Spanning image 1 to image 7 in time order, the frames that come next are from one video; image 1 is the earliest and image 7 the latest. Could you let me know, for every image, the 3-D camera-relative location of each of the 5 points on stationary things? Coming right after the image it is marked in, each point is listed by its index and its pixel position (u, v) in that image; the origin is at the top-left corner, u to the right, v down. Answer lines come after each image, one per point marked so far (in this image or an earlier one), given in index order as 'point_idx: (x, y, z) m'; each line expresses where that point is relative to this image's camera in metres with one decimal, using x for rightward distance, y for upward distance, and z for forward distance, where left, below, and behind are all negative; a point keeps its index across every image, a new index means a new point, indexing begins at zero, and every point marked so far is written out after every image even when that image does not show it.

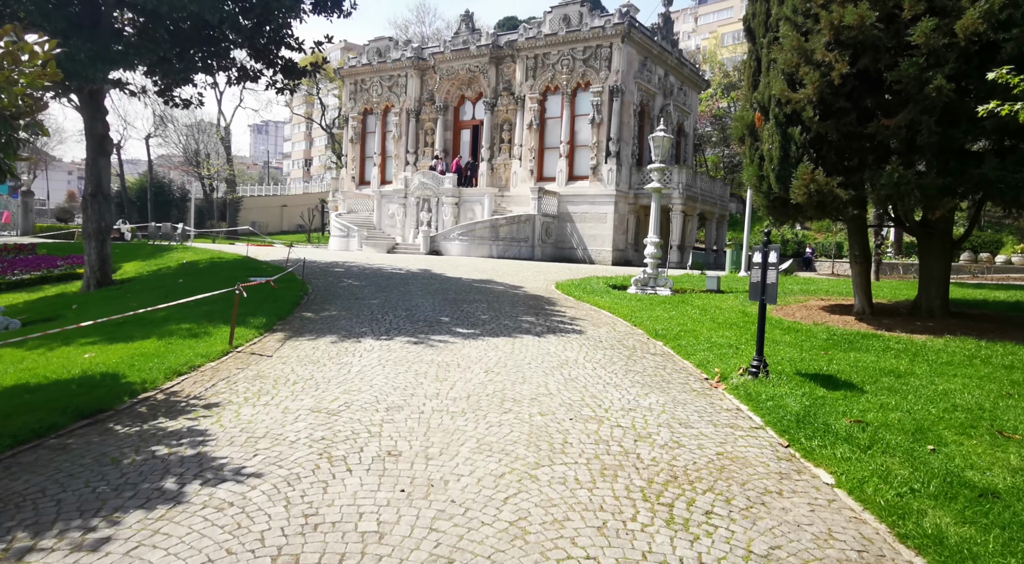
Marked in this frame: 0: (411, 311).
0: (-1.8, -0.5, +11.5) m
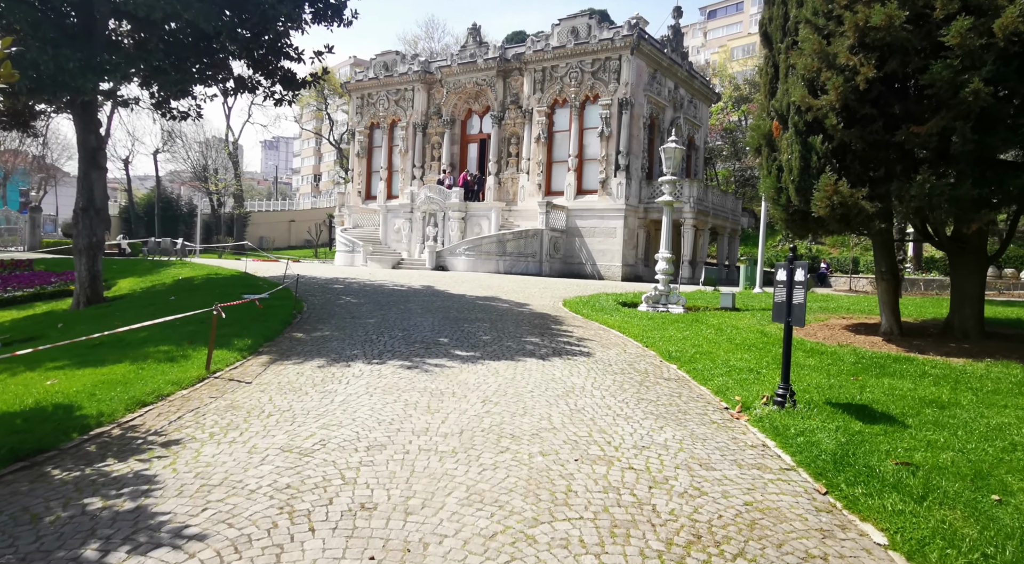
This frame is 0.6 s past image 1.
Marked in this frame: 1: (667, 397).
0: (-1.7, -0.8, +10.9) m
1: (+1.8, -1.4, +7.6) m
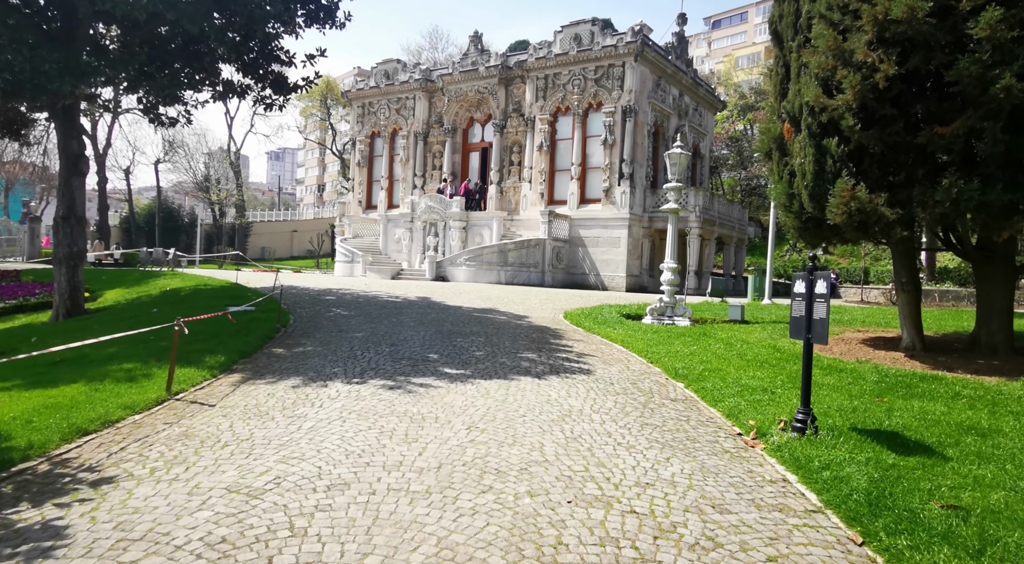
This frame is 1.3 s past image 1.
0: (-1.8, -1.0, +10.2) m
1: (+1.7, -1.5, +6.9) m
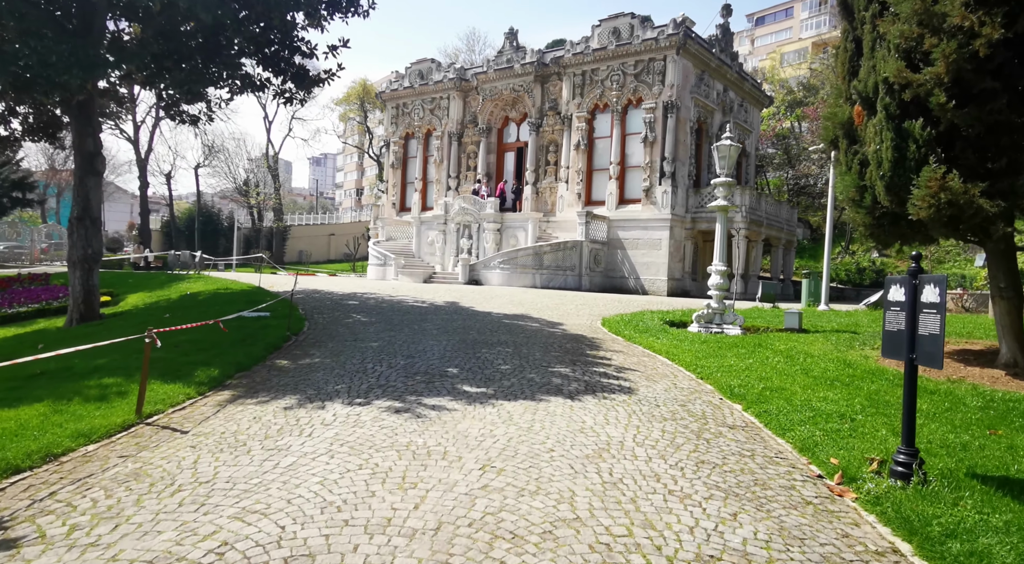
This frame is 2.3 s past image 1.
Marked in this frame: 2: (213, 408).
0: (-1.4, -1.1, +9.1) m
1: (+2.0, -1.5, +5.7) m
2: (-3.0, -1.3, +6.5) m
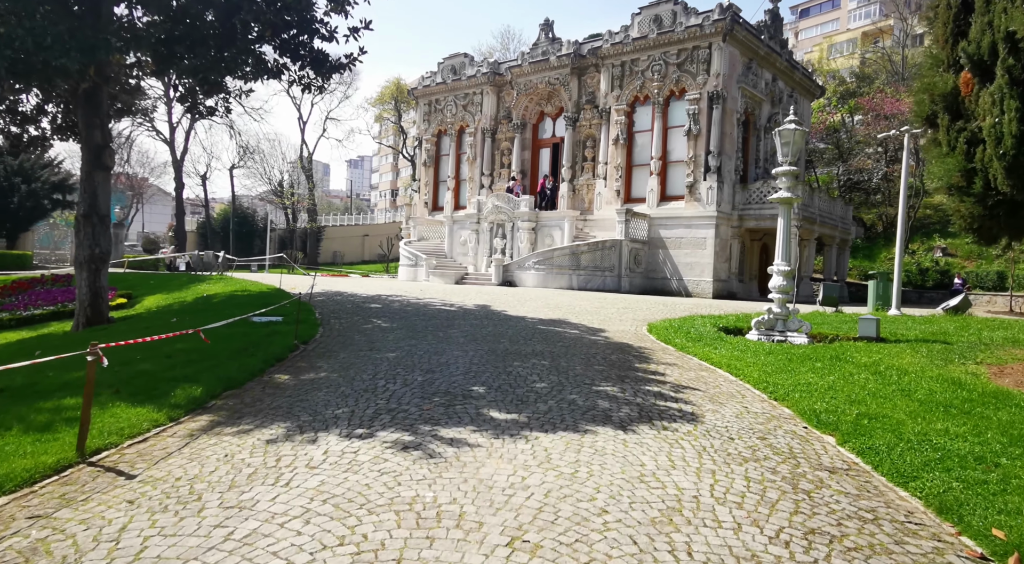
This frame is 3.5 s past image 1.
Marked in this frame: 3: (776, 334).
0: (-0.9, -1.1, +7.8) m
1: (+2.2, -1.6, +4.2) m
2: (-2.7, -1.3, +5.3) m
3: (+5.1, -1.0, +12.6) m
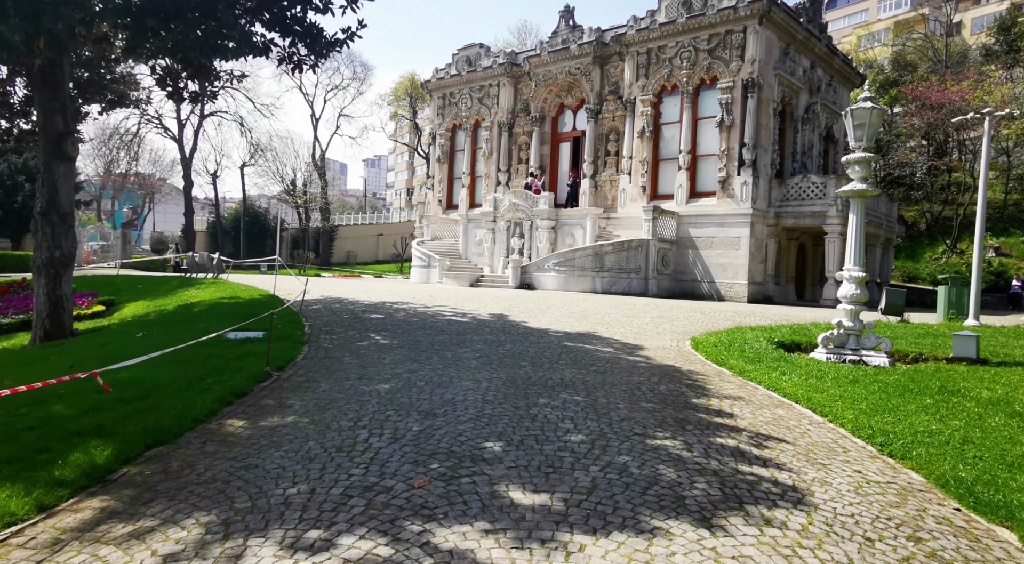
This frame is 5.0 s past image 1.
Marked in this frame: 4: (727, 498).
0: (-0.7, -1.2, +5.9) m
1: (+2.3, -1.7, +2.2) m
2: (-2.5, -1.4, +3.4) m
3: (+5.5, -1.1, +10.5) m
4: (+1.5, -1.5, +4.5) m
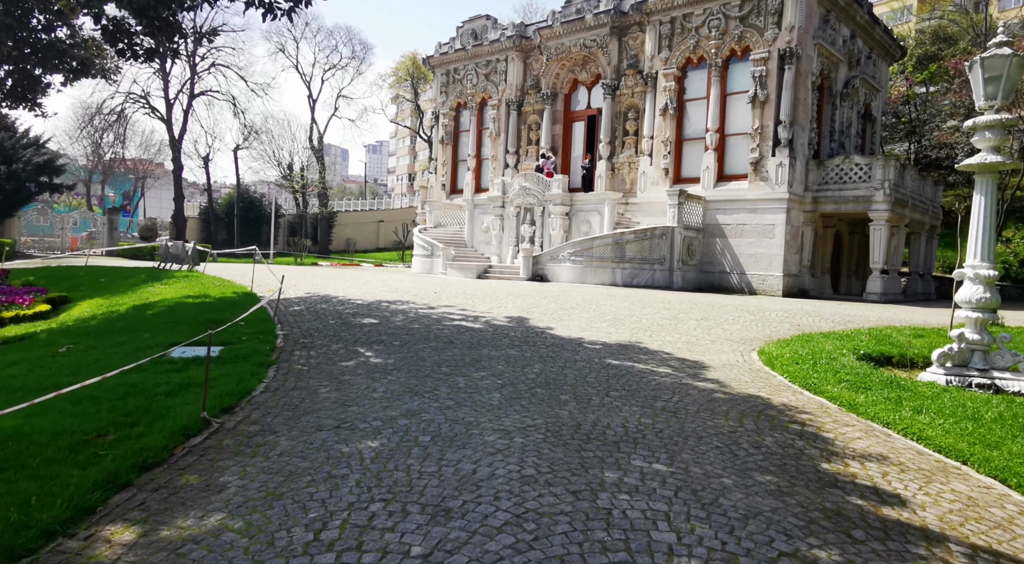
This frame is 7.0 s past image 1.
0: (-0.3, -1.3, +3.6) m
1: (+2.7, -1.9, -0.2) m
2: (-2.2, -1.6, +1.1) m
3: (+5.8, -1.2, +8.1) m
4: (+1.8, -1.6, +2.1) m
